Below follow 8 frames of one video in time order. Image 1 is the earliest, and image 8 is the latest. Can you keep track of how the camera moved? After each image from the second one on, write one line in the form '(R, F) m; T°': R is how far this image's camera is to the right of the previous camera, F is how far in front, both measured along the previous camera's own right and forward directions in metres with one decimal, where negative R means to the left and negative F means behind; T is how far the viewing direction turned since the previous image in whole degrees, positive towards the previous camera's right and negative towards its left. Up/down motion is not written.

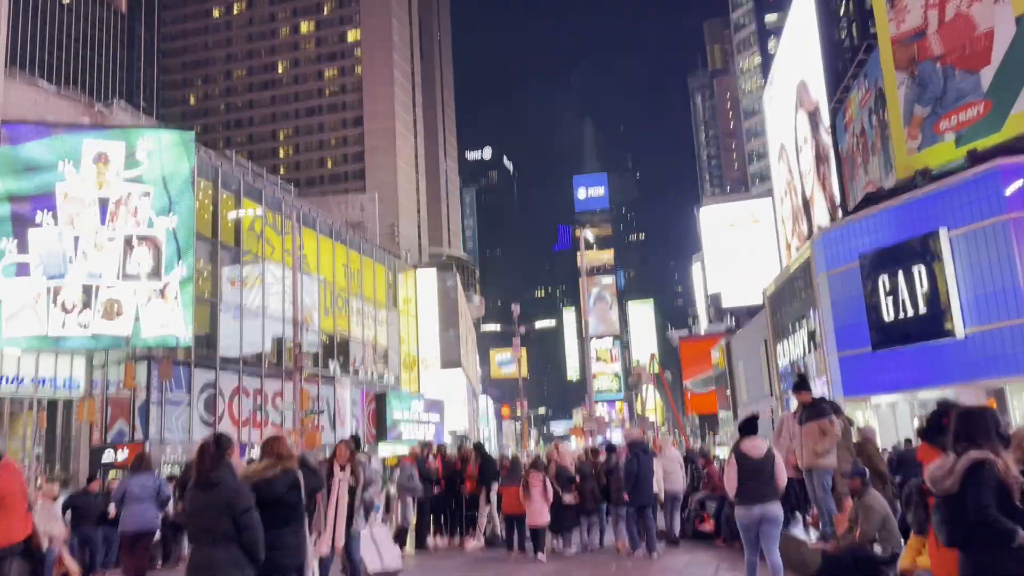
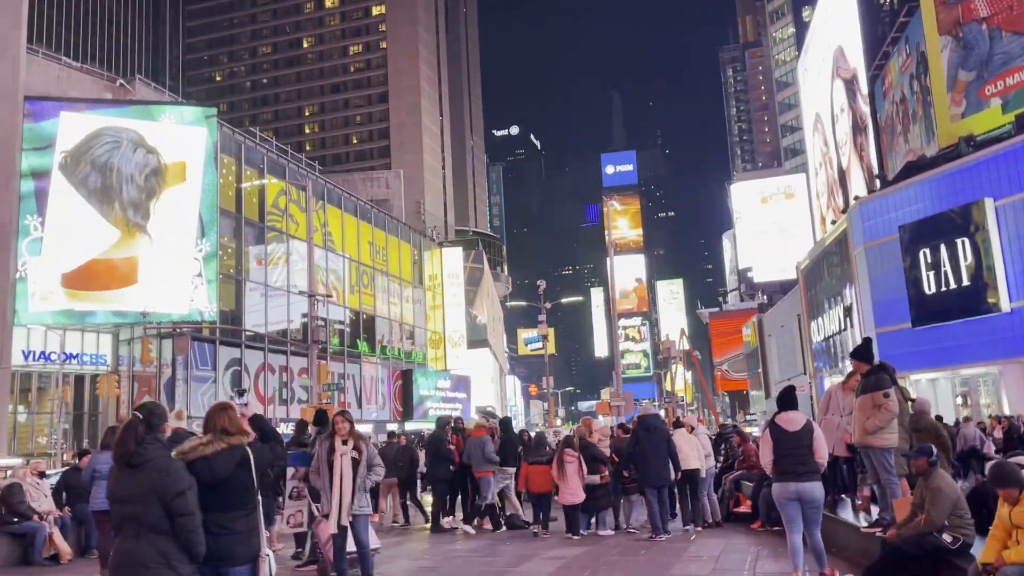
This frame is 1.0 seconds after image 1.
(+0.1, +0.8) m; -2°
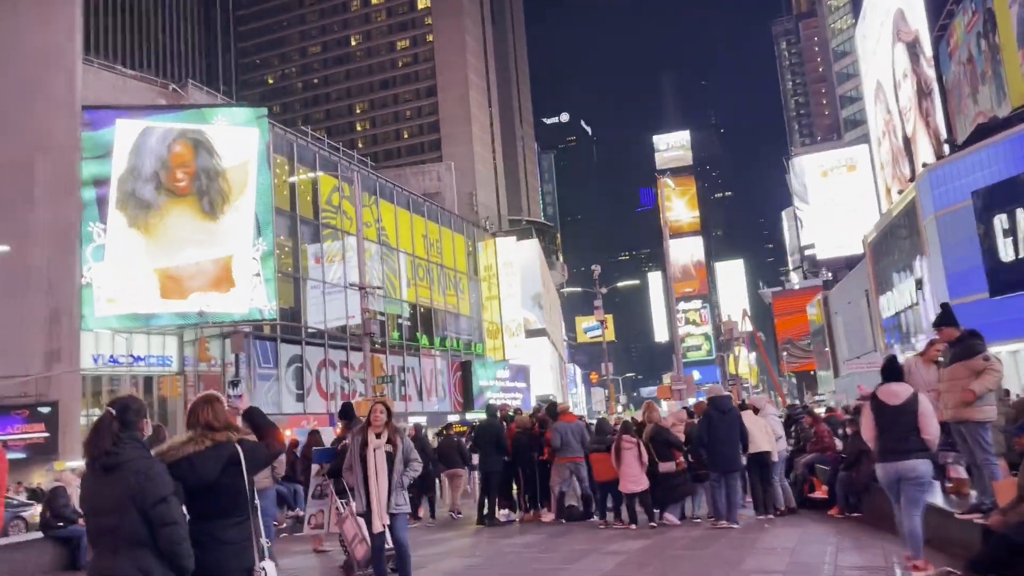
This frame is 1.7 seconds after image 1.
(+0.1, +0.5) m; -4°
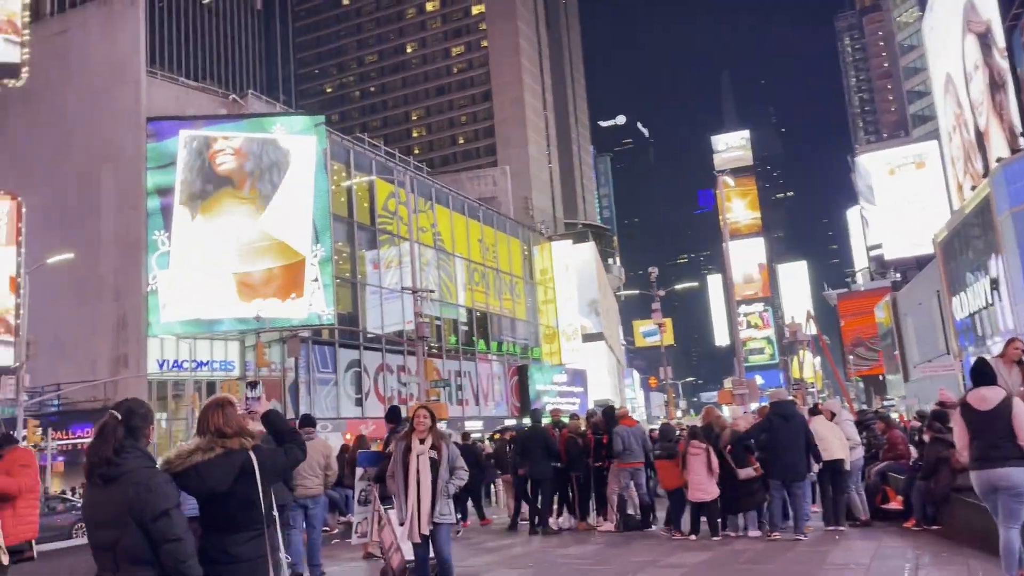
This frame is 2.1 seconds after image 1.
(0.0, +0.3) m; -4°
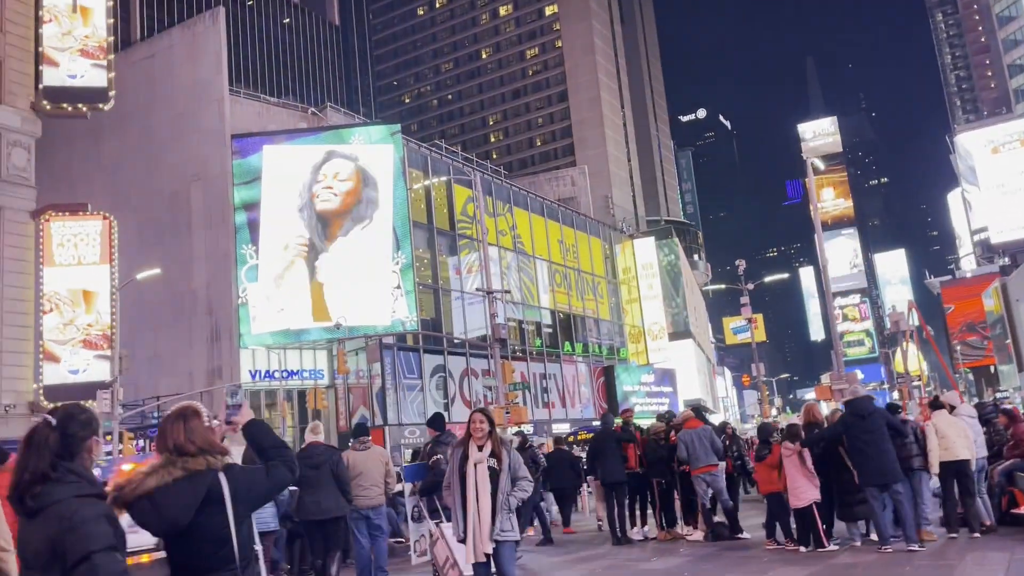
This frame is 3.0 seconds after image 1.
(+0.1, +0.5) m; -6°
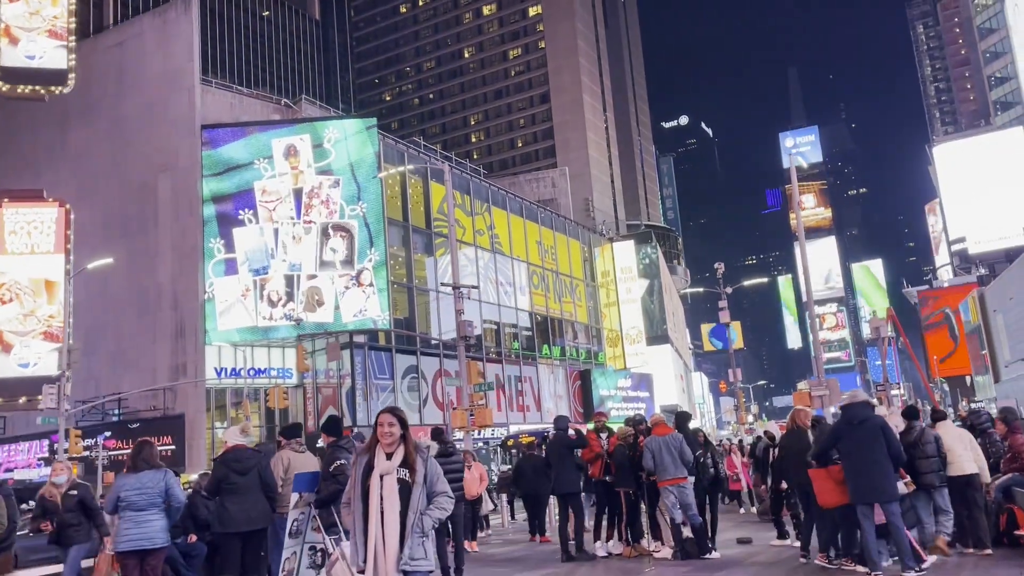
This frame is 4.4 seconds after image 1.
(+0.2, +0.8) m; +1°
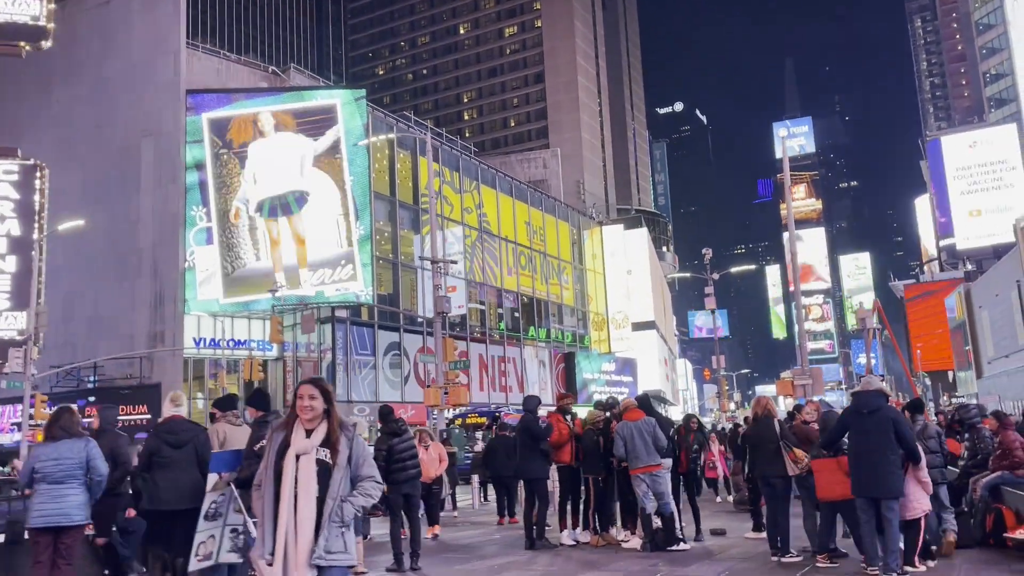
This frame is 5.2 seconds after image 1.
(+0.2, +0.4) m; +1°
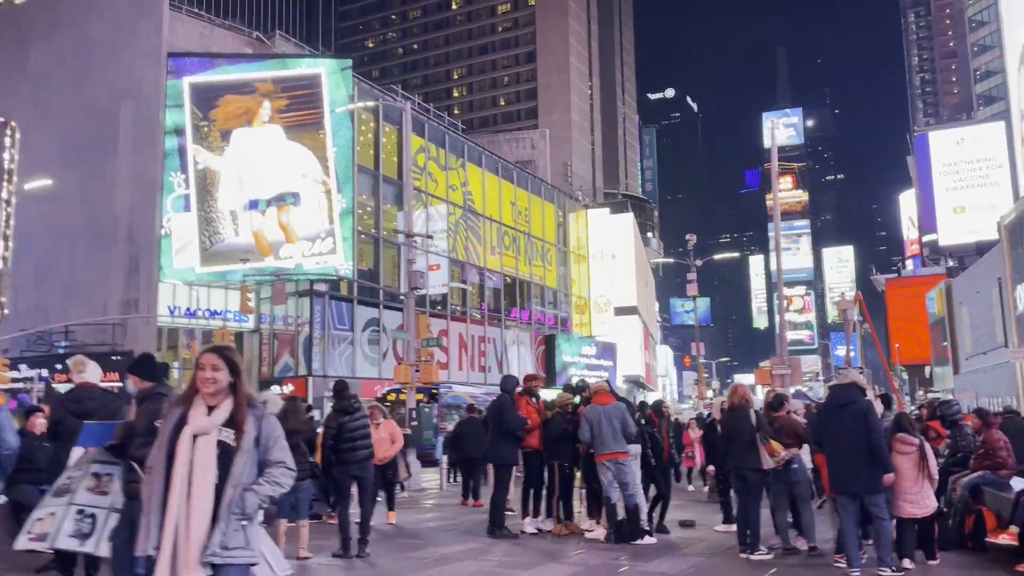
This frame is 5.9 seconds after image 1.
(+0.1, +0.4) m; +1°
